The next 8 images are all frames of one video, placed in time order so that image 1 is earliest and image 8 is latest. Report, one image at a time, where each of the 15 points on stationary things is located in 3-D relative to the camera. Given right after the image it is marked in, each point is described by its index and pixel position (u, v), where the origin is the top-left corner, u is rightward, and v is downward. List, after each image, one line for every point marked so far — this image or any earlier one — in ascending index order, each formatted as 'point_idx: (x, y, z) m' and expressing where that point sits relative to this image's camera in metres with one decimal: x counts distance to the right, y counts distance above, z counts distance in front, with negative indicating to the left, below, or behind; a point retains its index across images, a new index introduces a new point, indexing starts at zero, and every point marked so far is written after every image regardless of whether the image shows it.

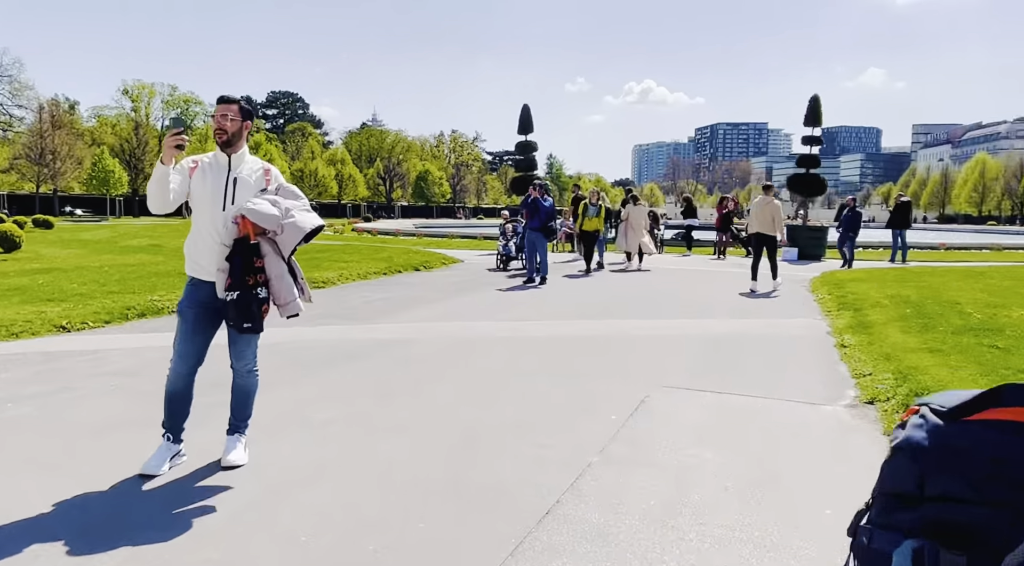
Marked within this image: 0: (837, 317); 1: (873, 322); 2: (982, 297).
0: (+4.8, -0.5, +10.8) m
1: (+4.9, -0.5, +9.8) m
2: (+7.4, -0.2, +11.5) m
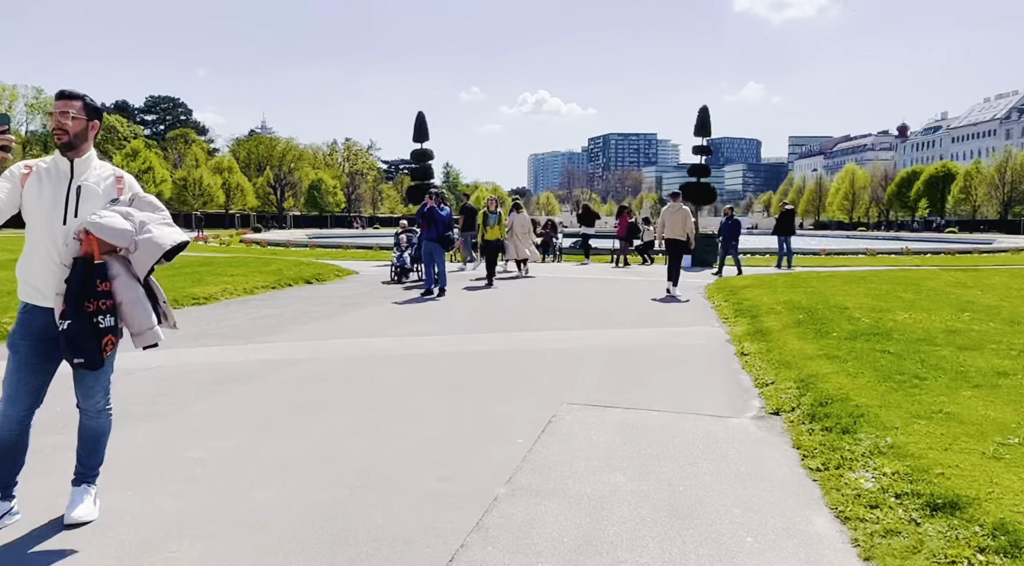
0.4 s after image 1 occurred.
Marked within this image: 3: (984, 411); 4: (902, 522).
0: (+3.3, -0.6, +10.9) m
1: (+3.5, -0.6, +9.9) m
2: (+5.8, -0.3, +11.9) m
3: (+3.5, -1.0, +5.4) m
4: (+2.1, -1.3, +3.9) m
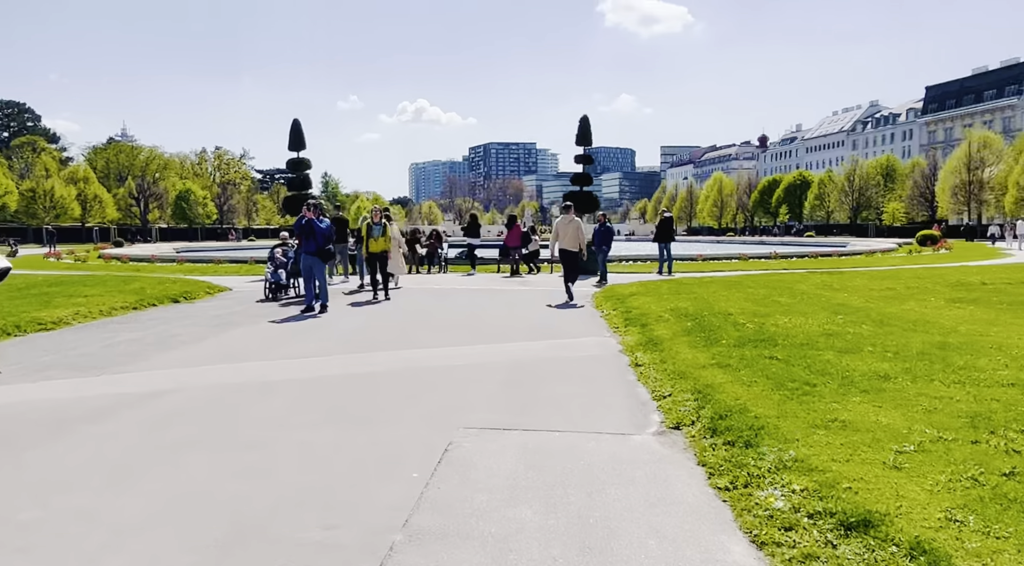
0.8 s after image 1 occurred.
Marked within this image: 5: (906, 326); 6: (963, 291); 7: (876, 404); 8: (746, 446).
0: (+1.7, -0.7, +10.9) m
1: (+2.0, -0.7, +9.9) m
2: (+3.9, -0.4, +12.3) m
3: (+2.8, -1.0, +5.5) m
4: (+1.6, -1.4, +3.8) m
5: (+5.4, -0.6, +9.9) m
6: (+9.7, -0.2, +15.6) m
7: (+3.0, -1.0, +5.9) m
8: (+1.7, -1.2, +5.3) m
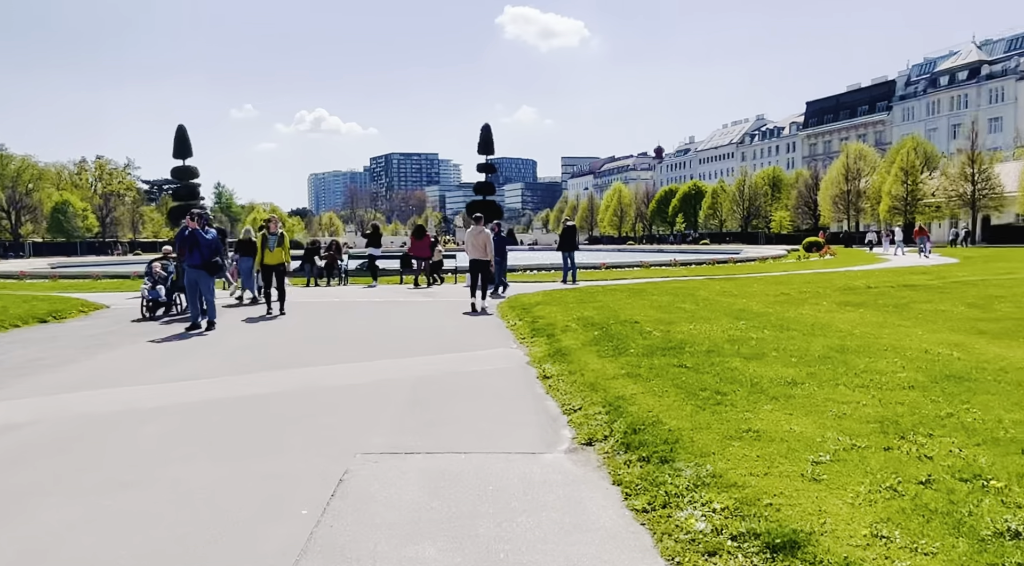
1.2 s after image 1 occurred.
0: (+0.3, -0.9, +10.6) m
1: (+0.8, -0.9, +9.7) m
2: (+2.3, -0.5, +12.3) m
3: (+2.0, -1.1, +5.4) m
4: (+1.1, -1.4, +3.5) m
5: (+4.1, -0.7, +10.1) m
6: (+7.6, -0.3, +16.3) m
7: (+2.2, -1.0, +5.8) m
8: (+1.0, -1.2, +5.1) m
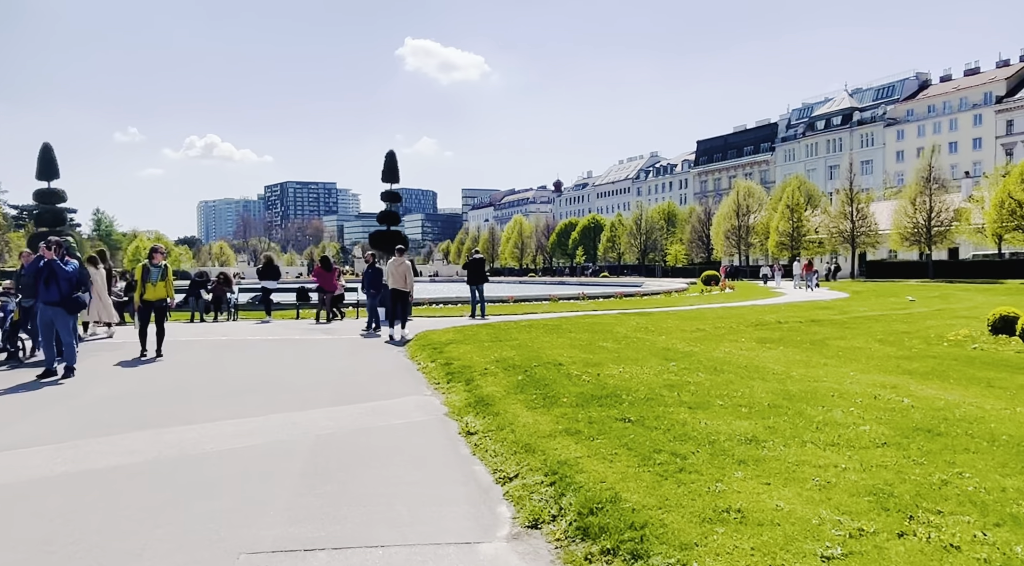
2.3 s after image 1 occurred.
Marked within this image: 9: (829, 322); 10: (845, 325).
0: (-0.8, -1.4, +9.4) m
1: (-0.2, -1.3, +8.7) m
2: (+1.0, -1.1, +11.4) m
3: (+1.6, -1.4, +4.6) m
4: (+1.0, -1.6, +2.6) m
5: (+3.0, -1.2, +9.5) m
6: (+5.6, -1.1, +16.2) m
7: (+1.7, -1.4, +5.0) m
8: (+0.7, -1.5, +4.1) m
9: (+7.9, -1.0, +18.3) m
10: (+8.2, -1.0, +18.0) m
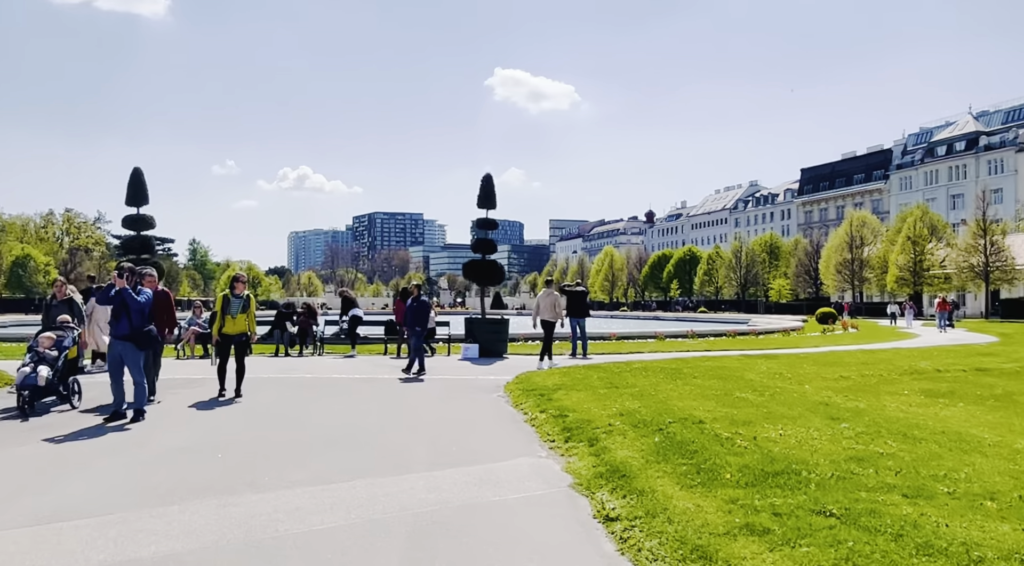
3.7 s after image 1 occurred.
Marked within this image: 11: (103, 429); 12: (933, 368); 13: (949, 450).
0: (+0.6, -1.8, +7.7) m
1: (+1.1, -1.7, +6.9) m
2: (+2.6, -1.6, +9.5) m
3: (+2.5, -1.6, +2.6) m
4: (+1.6, -1.7, +0.7) m
5: (+4.4, -1.6, +7.4) m
6: (+7.8, -1.8, +13.7) m
7: (+2.6, -1.6, +3.0) m
8: (+1.5, -1.7, +2.2) m
9: (+10.3, -1.8, +15.4) m
10: (+10.5, -1.9, +15.1) m
11: (-4.9, -1.8, +8.7) m
12: (+8.9, -1.8, +15.4) m
13: (+4.3, -1.6, +7.2) m
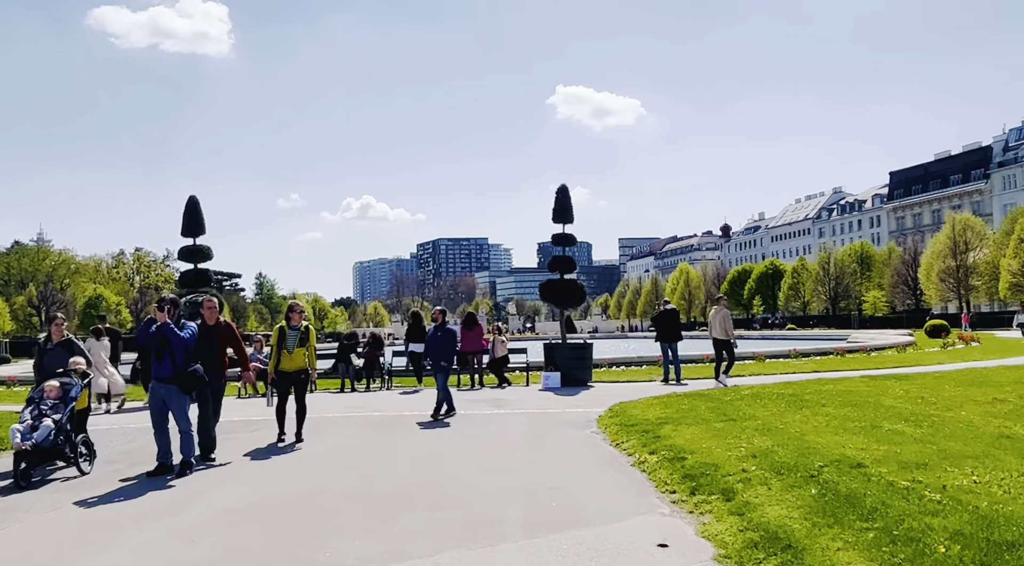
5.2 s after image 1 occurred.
0: (+1.6, -1.9, +6.1) m
1: (+1.9, -1.8, +5.2) m
2: (+3.7, -1.7, +7.7) m
3: (+2.9, -1.4, +0.8) m
4: (+1.8, -1.6, -1.0) m
5: (+5.3, -1.5, +5.4) m
6: (+9.3, -1.8, +11.3) m
7: (+3.1, -1.4, +1.2) m
8: (+1.9, -1.6, +0.5) m
9: (+12.0, -1.8, +12.9) m
10: (+12.1, -1.8, +12.5) m
11: (-3.8, -2.2, +7.6) m
12: (+10.6, -1.8, +13.0) m
13: (+5.2, -1.5, +5.3) m
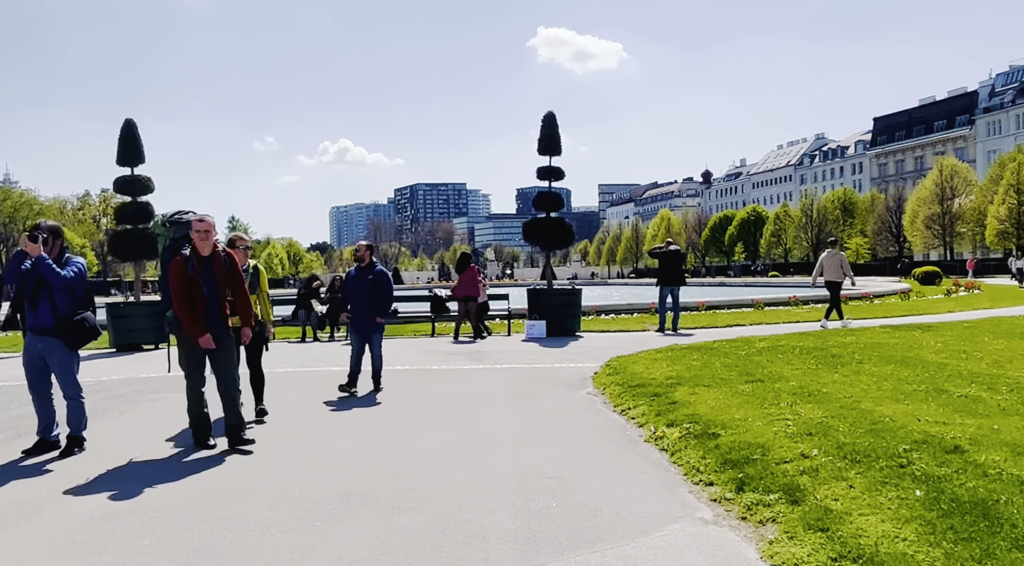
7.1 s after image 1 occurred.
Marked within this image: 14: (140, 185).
0: (+1.5, -1.4, +4.4) m
1: (+1.9, -1.3, +3.5) m
2: (+3.6, -1.1, +6.0) m
3: (+3.0, -1.3, -0.9) m
4: (+2.0, -1.6, -2.7) m
5: (+5.2, -1.1, +3.7) m
6: (+9.0, -0.9, +9.8) m
7: (+3.1, -1.3, -0.4) m
8: (+1.9, -1.5, -1.2) m
9: (+11.7, -0.8, +11.4) m
10: (+11.9, -0.9, +11.1) m
11: (-4.0, -1.6, +5.7) m
12: (+10.3, -0.8, +11.5) m
13: (+5.1, -1.1, +3.6) m
14: (-8.8, +2.3, +17.2) m
